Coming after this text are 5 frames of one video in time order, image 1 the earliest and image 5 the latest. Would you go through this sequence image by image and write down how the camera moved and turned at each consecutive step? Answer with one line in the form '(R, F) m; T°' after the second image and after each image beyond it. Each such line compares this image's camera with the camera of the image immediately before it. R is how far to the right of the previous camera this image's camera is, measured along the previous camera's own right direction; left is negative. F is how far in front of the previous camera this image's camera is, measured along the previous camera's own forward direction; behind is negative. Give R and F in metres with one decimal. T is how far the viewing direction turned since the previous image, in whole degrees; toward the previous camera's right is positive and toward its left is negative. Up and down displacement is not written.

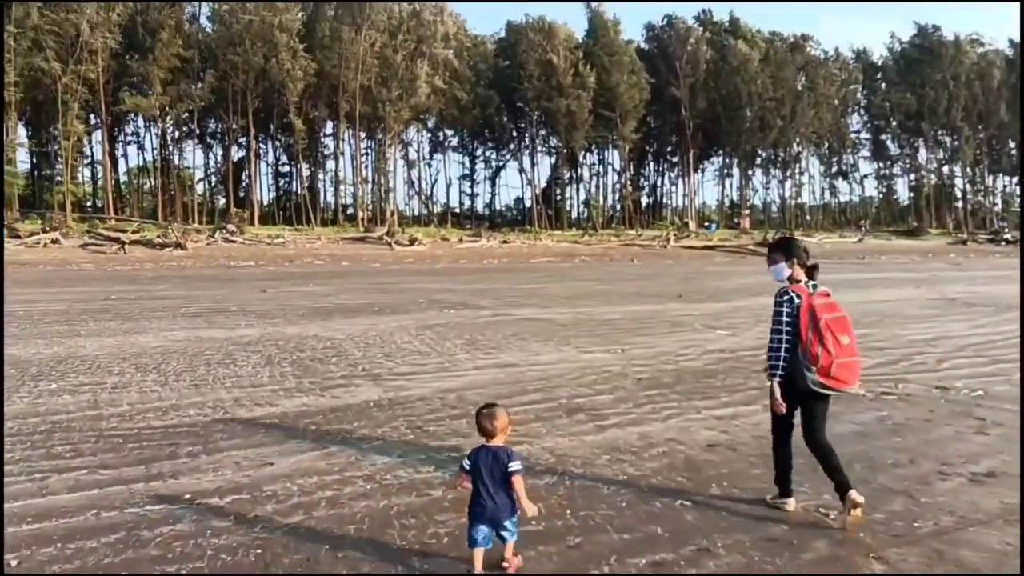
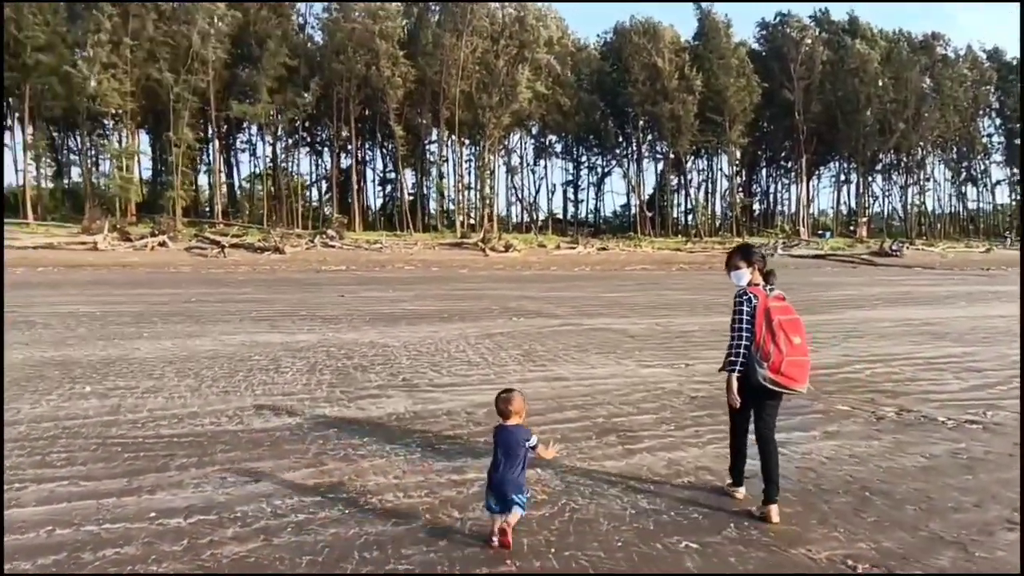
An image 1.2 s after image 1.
(+0.6, +0.5) m; -7°
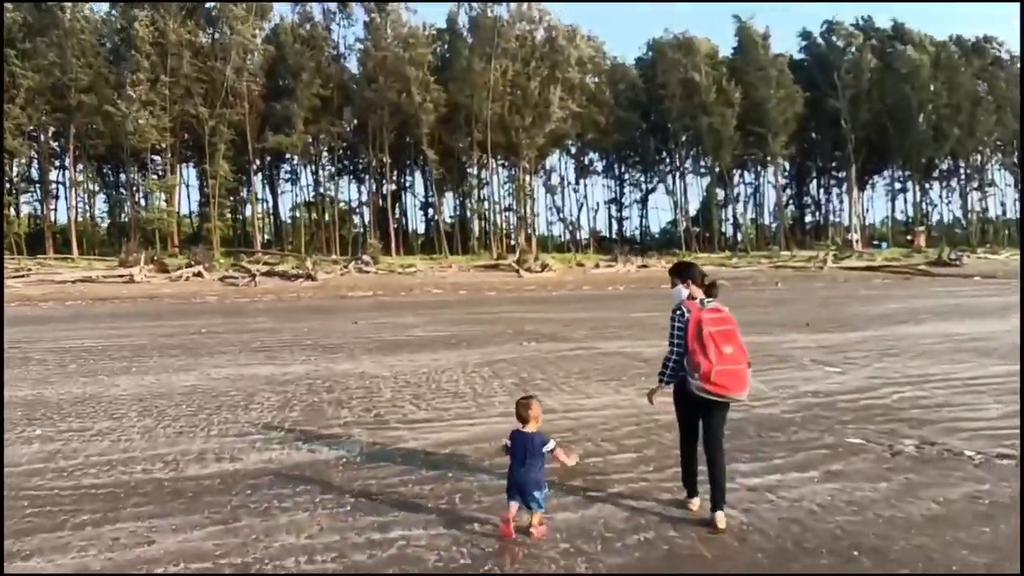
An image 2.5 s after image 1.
(+0.7, +0.7) m; -3°
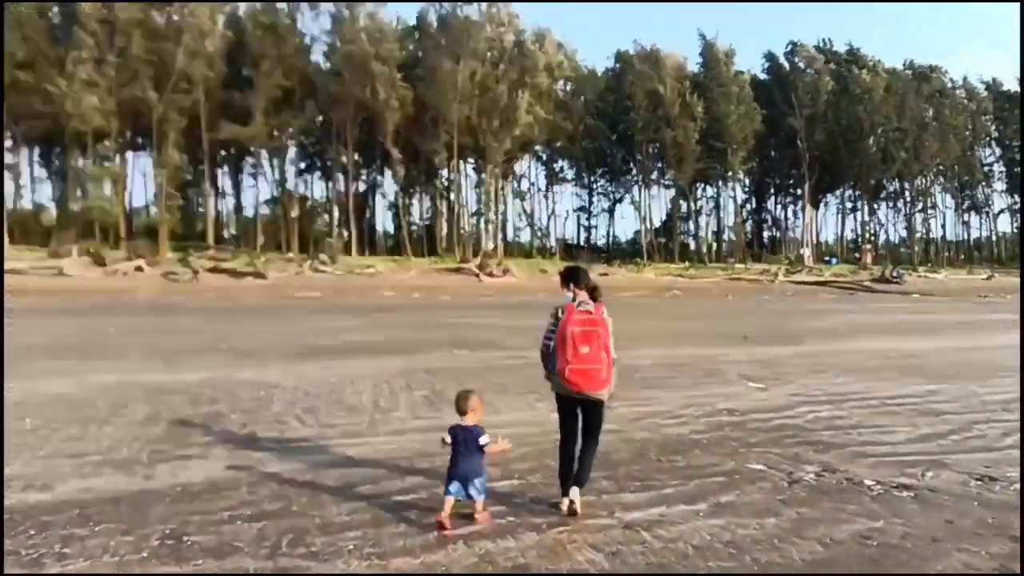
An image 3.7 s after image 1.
(+0.7, +0.7) m; +2°
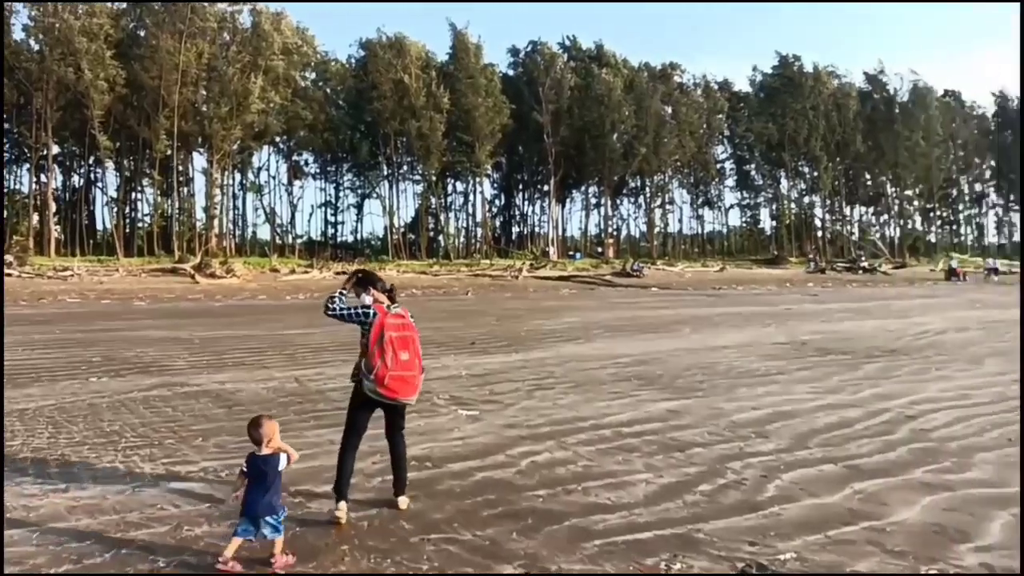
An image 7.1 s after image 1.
(+1.1, +2.5) m; +15°
